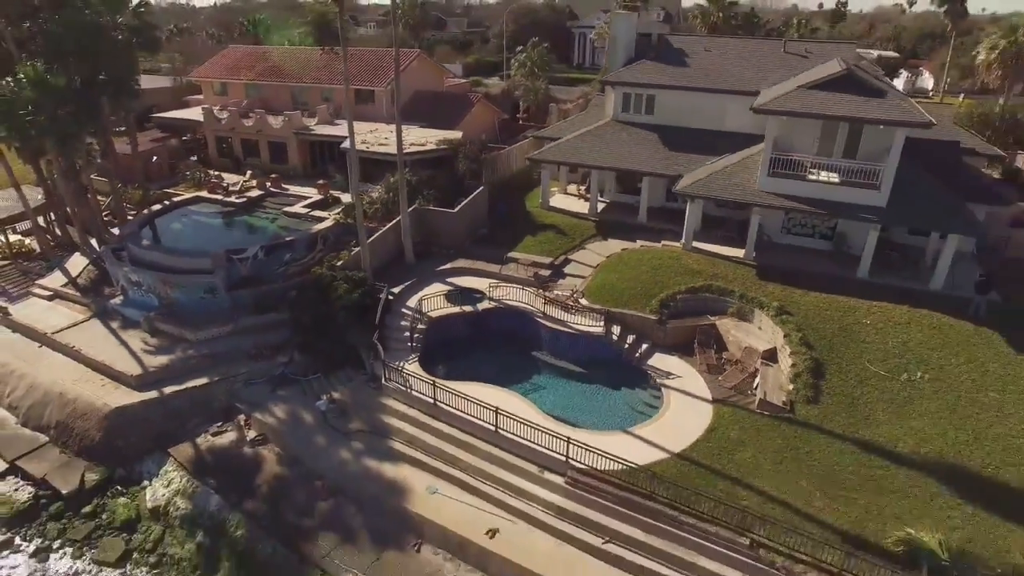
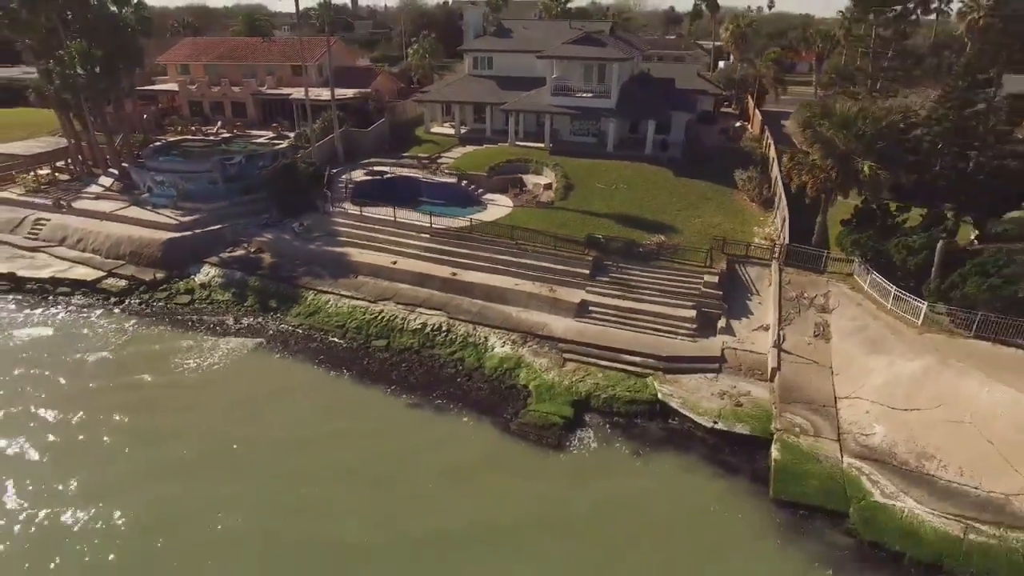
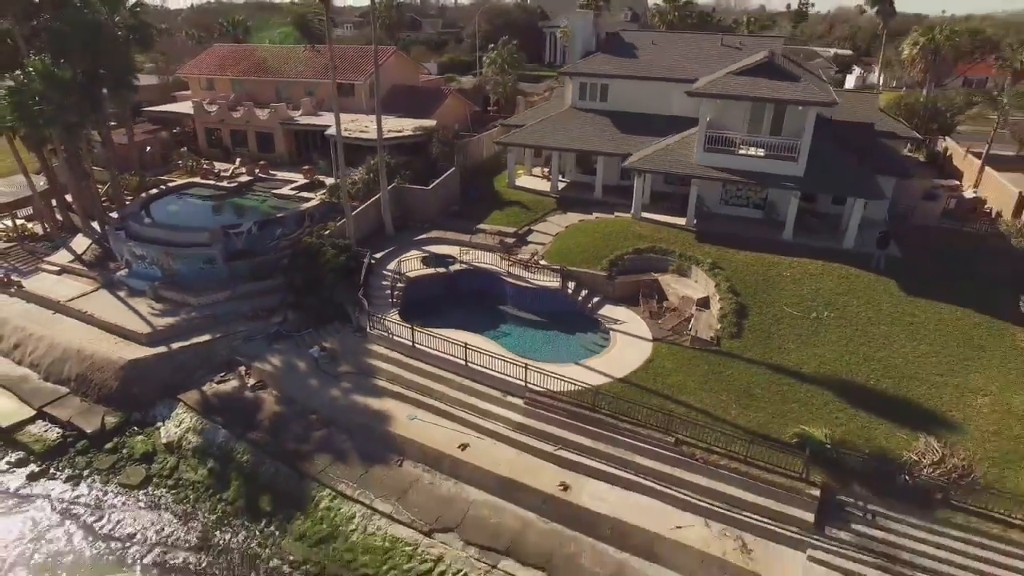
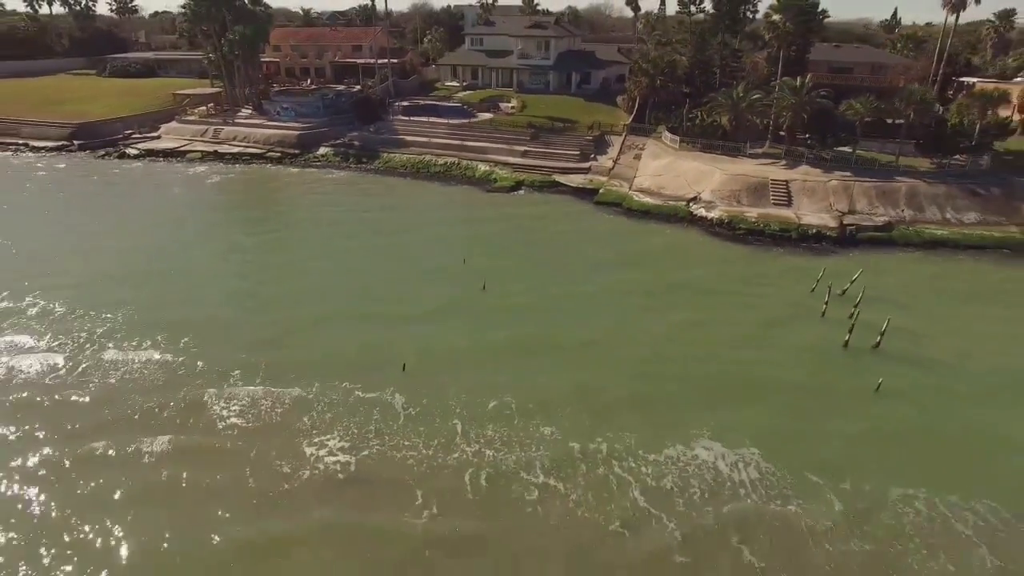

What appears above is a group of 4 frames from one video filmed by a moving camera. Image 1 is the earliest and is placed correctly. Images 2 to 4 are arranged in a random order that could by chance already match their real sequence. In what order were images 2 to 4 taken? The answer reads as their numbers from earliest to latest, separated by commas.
3, 2, 4
